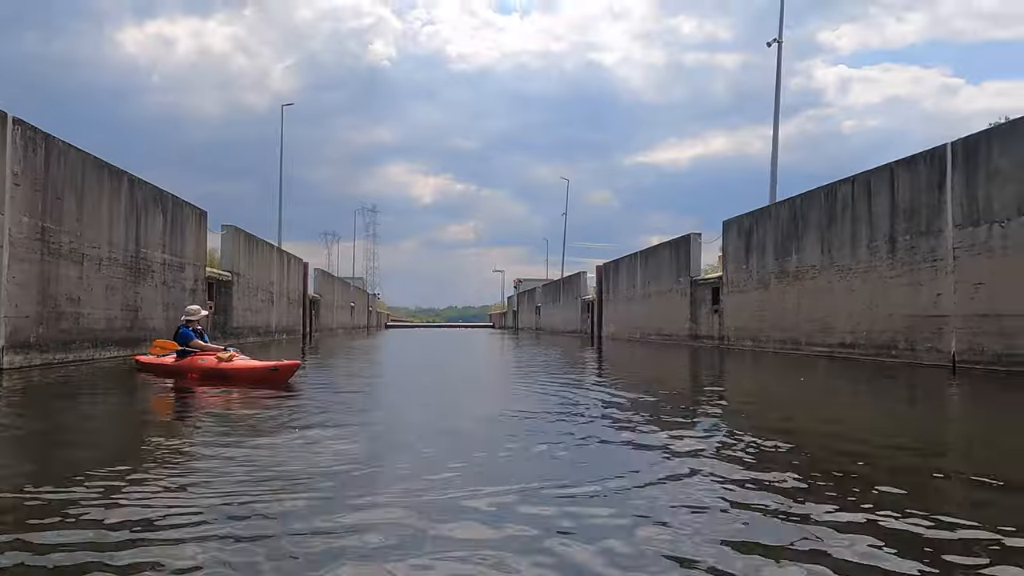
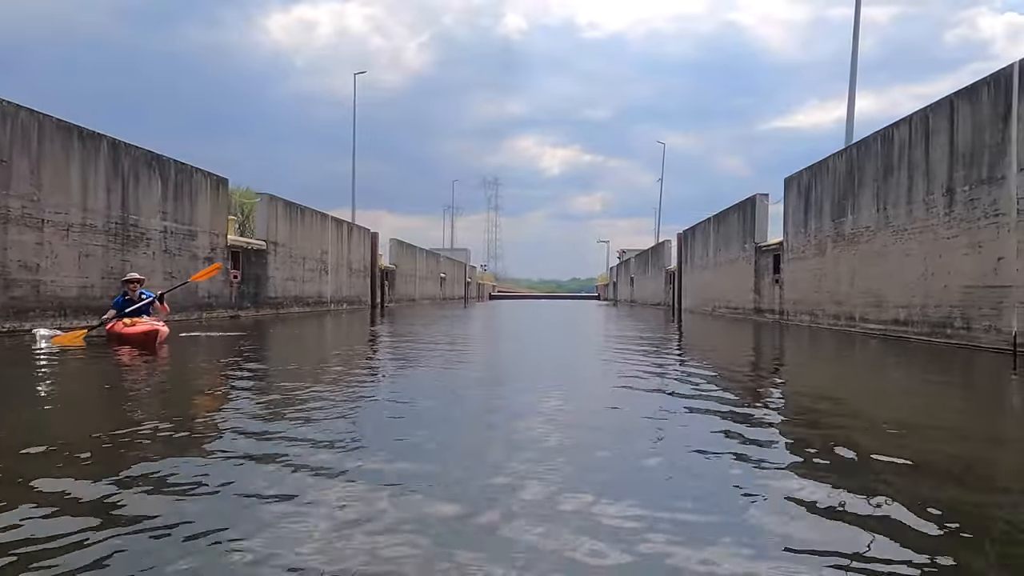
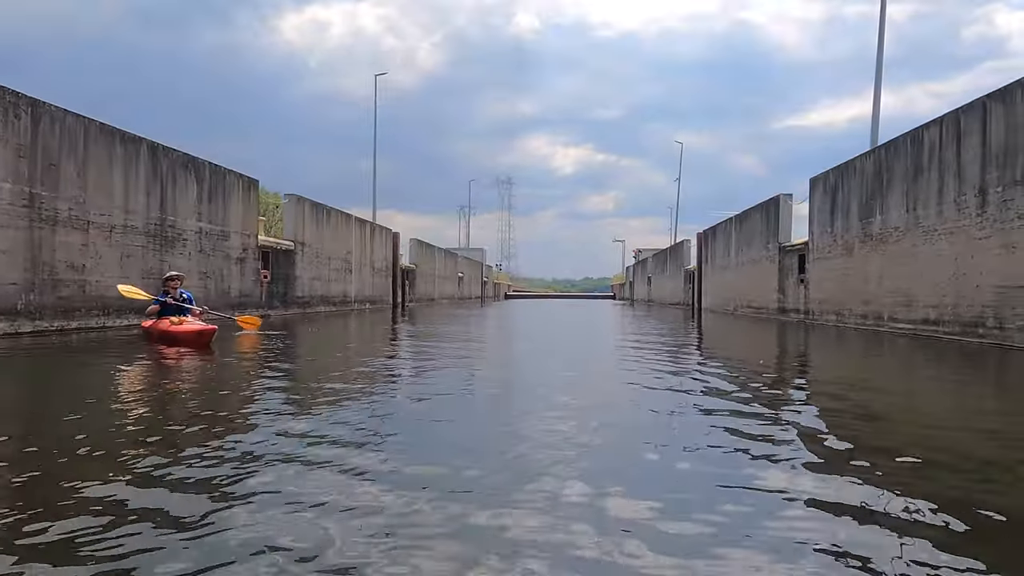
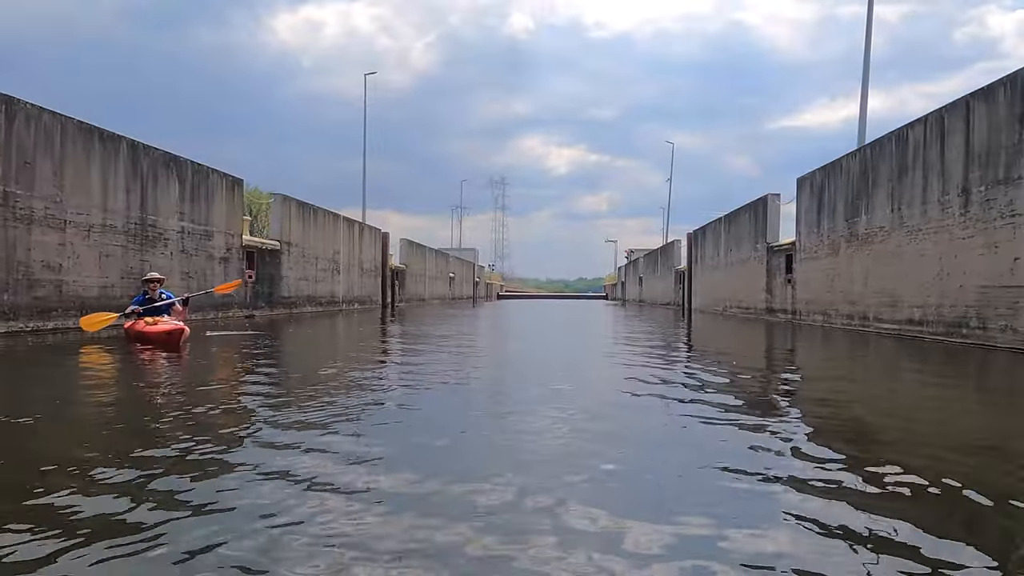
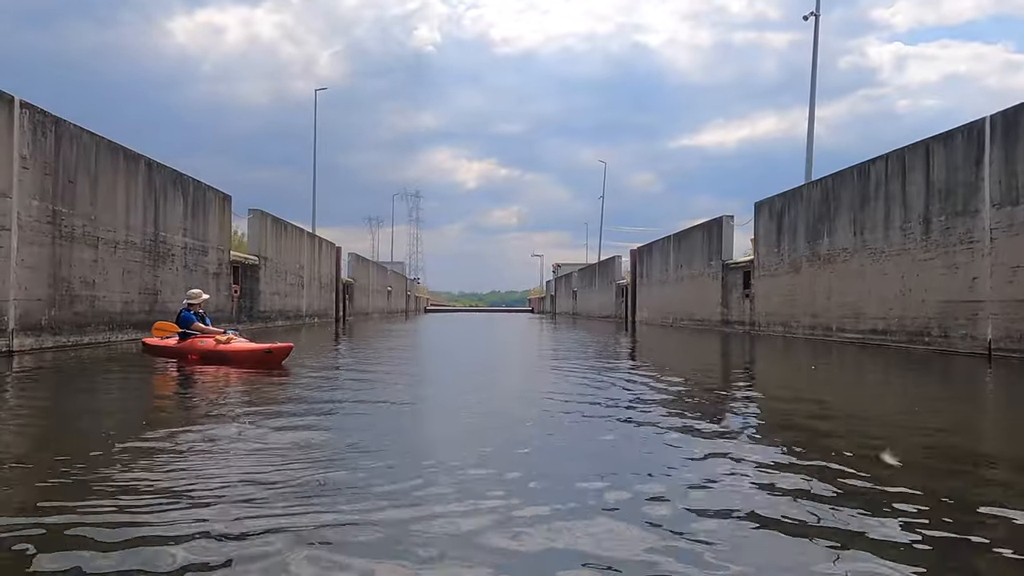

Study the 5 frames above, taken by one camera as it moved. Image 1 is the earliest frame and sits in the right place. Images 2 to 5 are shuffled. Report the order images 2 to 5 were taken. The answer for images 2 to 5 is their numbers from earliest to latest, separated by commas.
5, 3, 4, 2
